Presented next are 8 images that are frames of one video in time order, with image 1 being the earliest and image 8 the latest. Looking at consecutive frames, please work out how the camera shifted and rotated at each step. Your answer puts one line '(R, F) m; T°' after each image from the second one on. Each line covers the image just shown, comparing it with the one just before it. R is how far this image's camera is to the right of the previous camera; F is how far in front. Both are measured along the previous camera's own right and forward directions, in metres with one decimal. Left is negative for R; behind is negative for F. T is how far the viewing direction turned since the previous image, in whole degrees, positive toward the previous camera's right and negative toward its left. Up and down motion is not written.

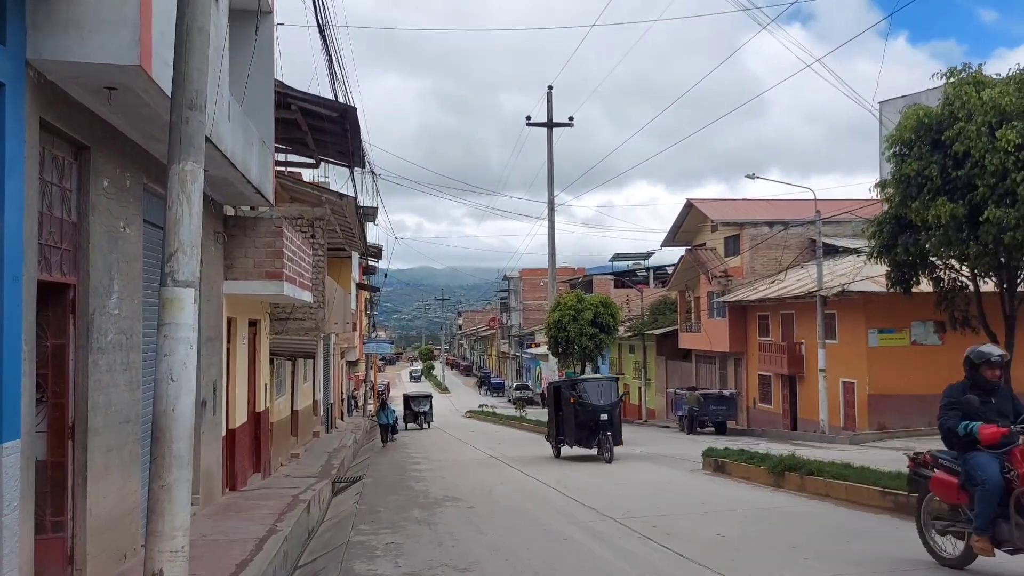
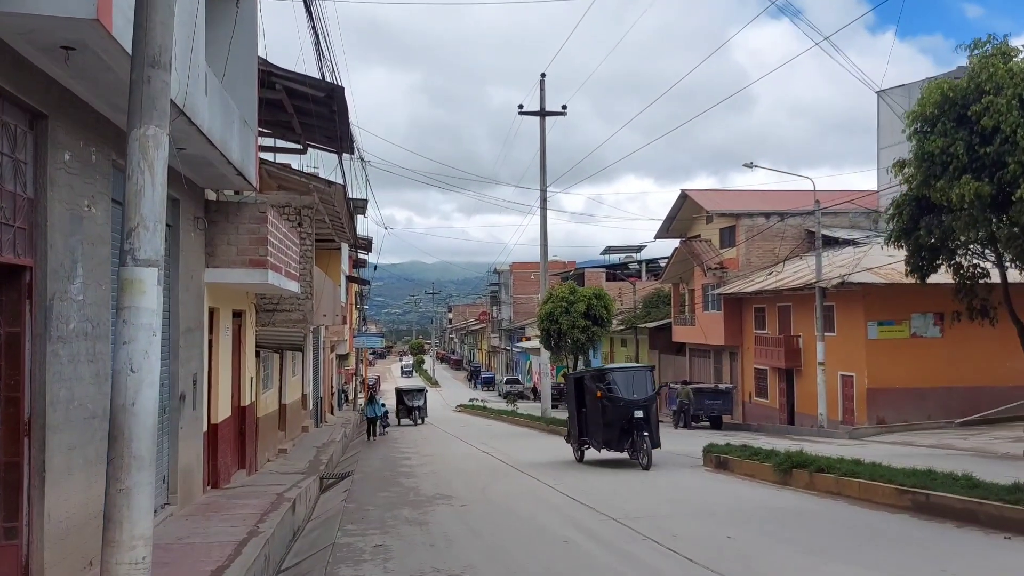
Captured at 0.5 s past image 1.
(-0.1, +0.5) m; +1°
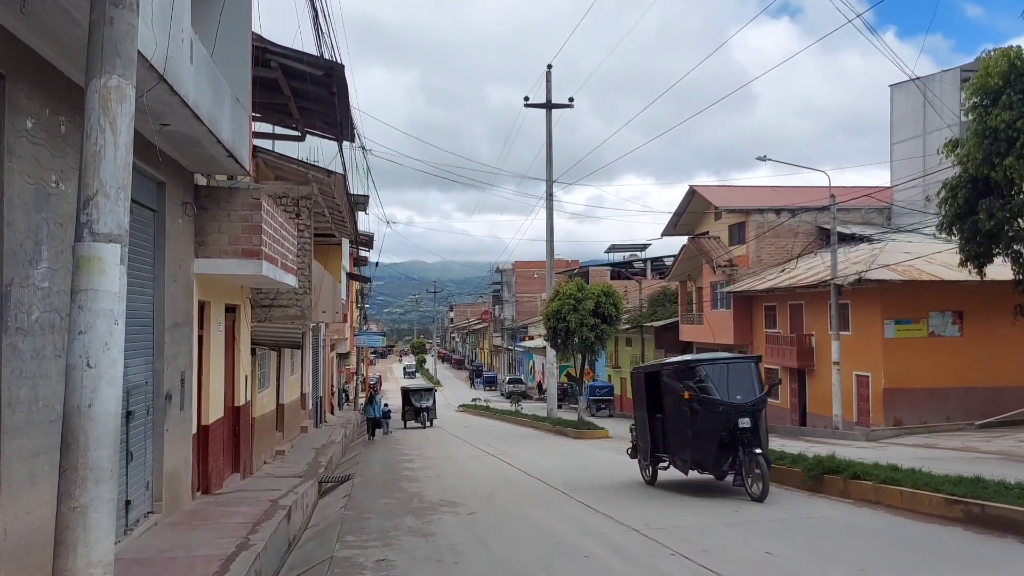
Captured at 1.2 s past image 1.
(-0.1, +0.7) m; 0°
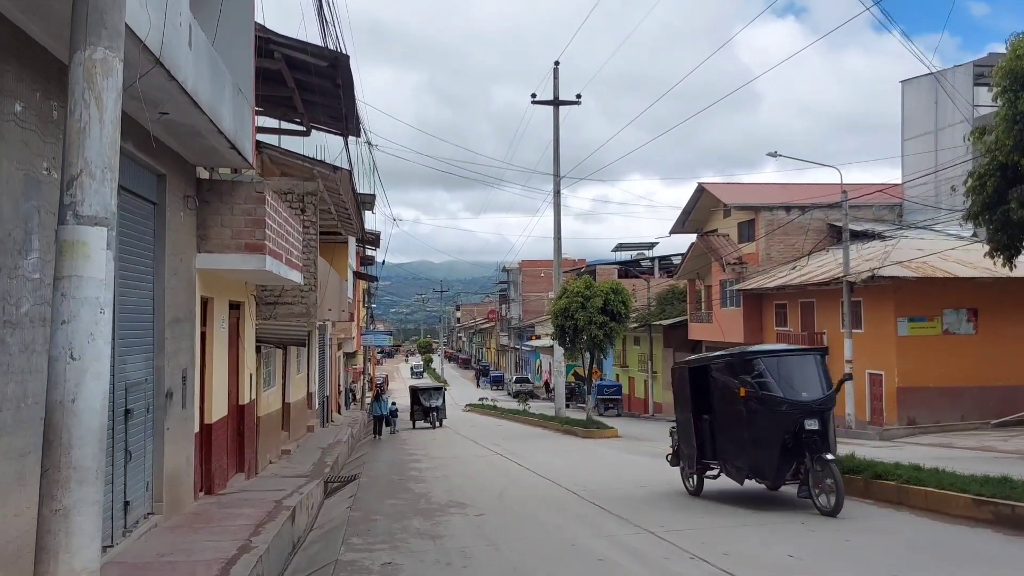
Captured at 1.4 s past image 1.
(0.0, +0.3) m; 0°
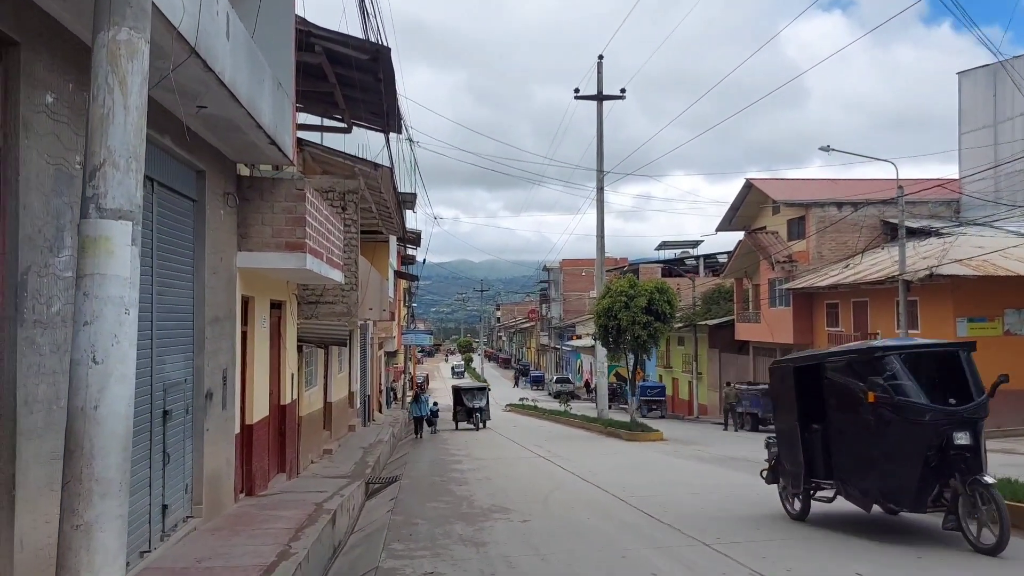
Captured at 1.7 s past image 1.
(-0.1, +0.3) m; -3°
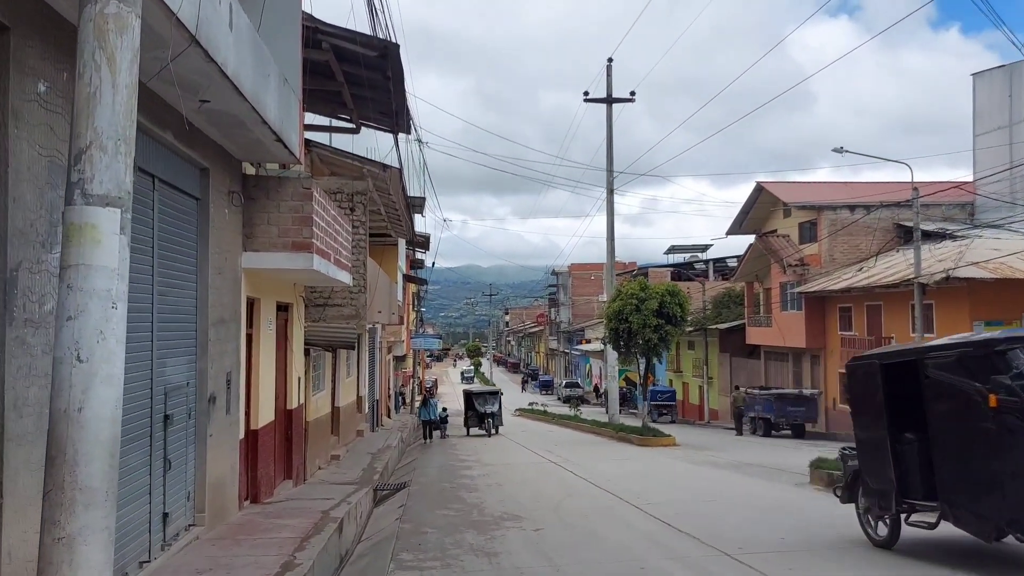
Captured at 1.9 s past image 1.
(0.0, +0.3) m; -1°
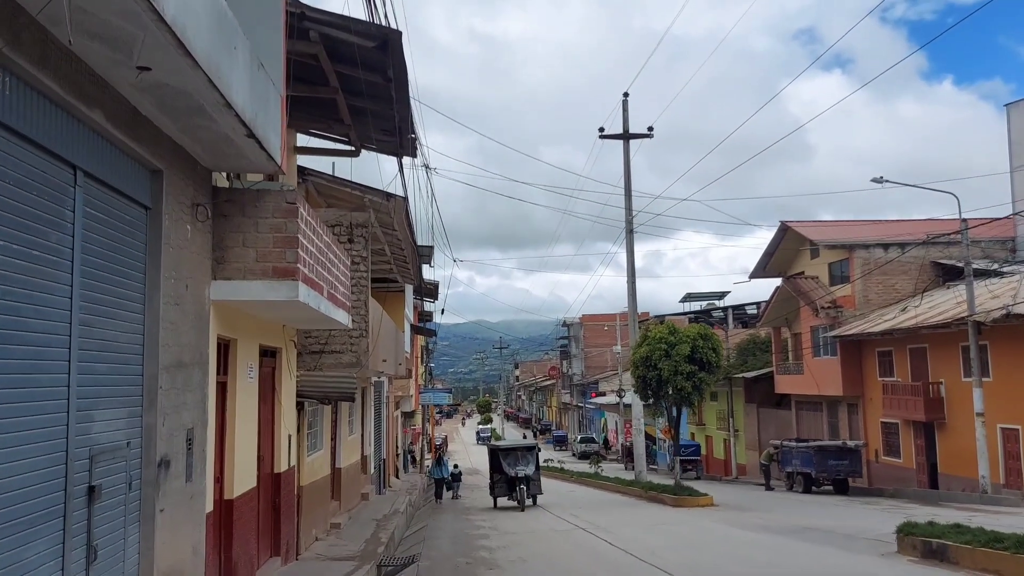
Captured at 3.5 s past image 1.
(-0.2, +1.8) m; -1°
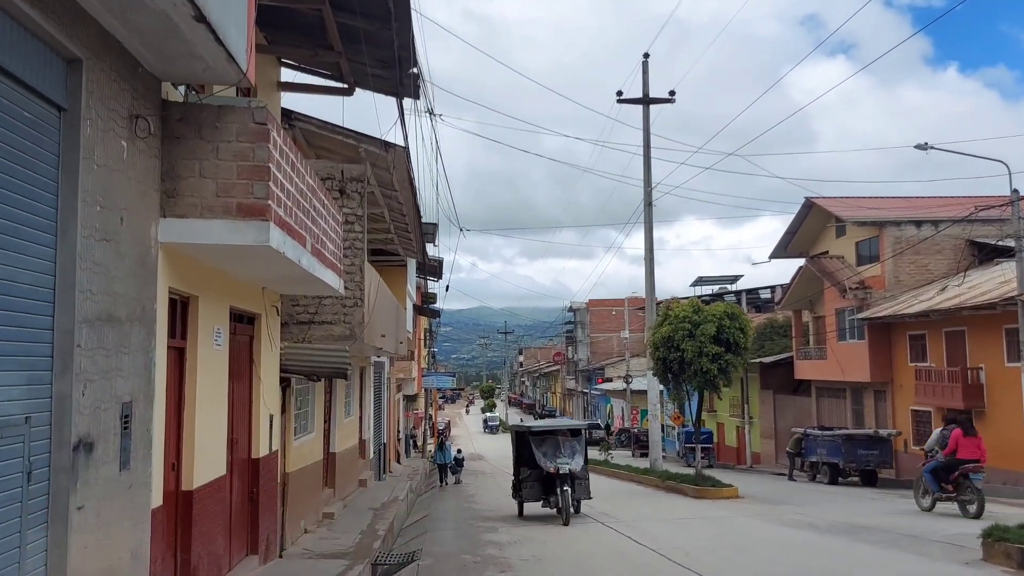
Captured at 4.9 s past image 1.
(-0.2, +1.6) m; 0°
